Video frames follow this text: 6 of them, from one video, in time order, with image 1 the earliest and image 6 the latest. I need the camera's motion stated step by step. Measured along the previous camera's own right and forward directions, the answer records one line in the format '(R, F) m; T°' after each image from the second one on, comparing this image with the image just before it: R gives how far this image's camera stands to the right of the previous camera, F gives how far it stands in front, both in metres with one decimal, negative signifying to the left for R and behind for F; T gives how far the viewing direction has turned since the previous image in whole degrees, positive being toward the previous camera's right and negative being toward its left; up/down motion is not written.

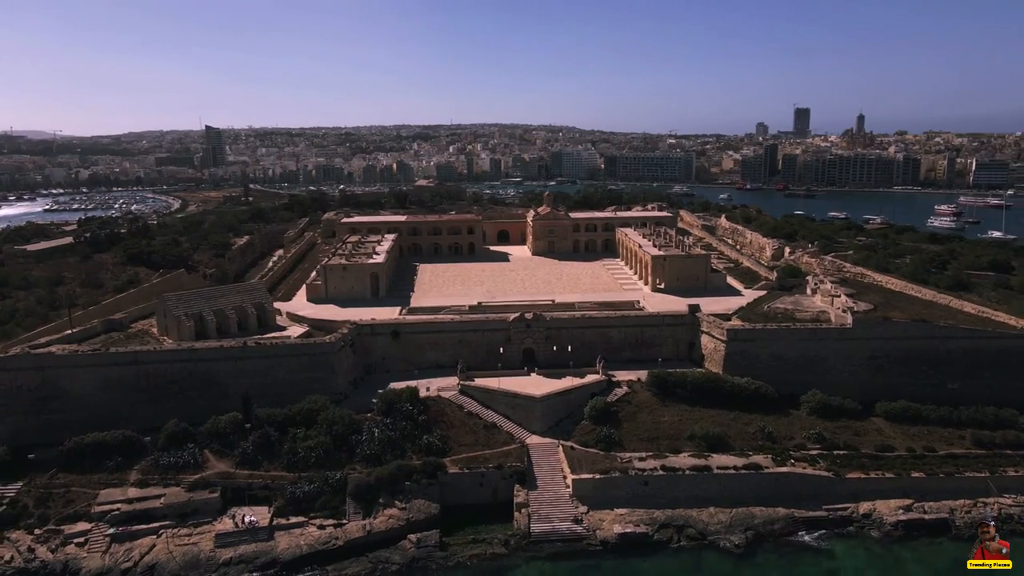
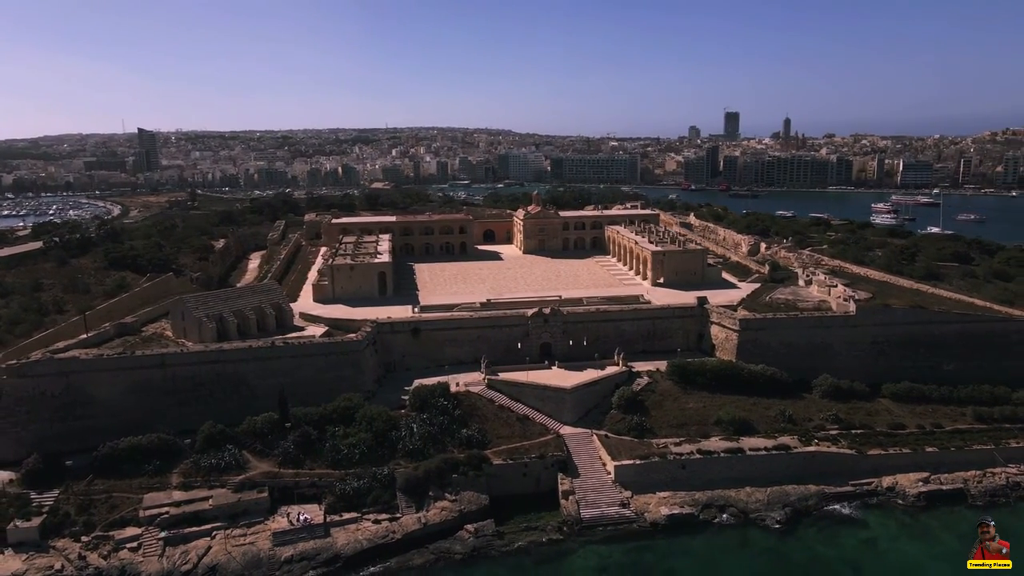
(-3.0, -0.4) m; +5°
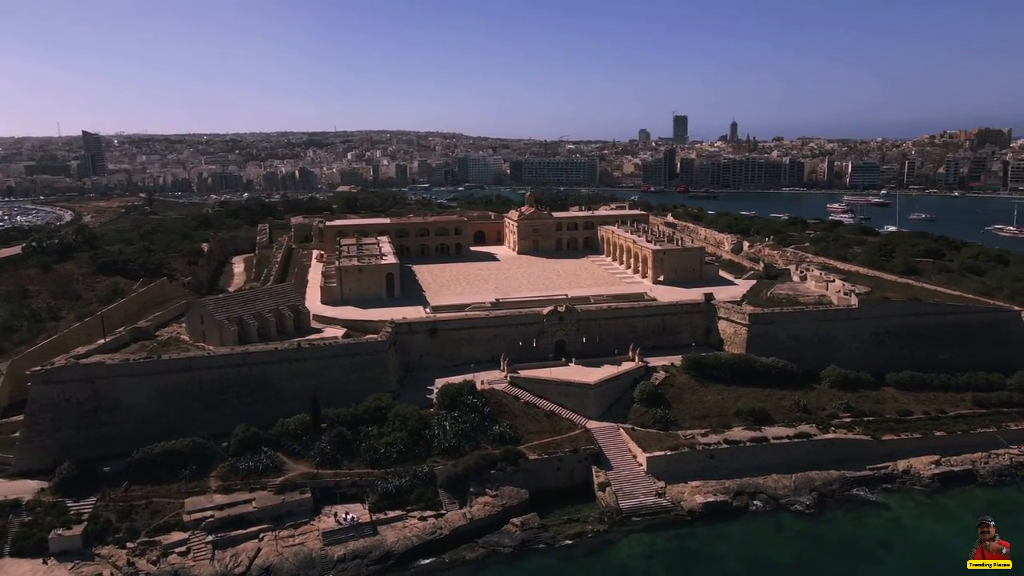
(-2.4, -0.3) m; +4°
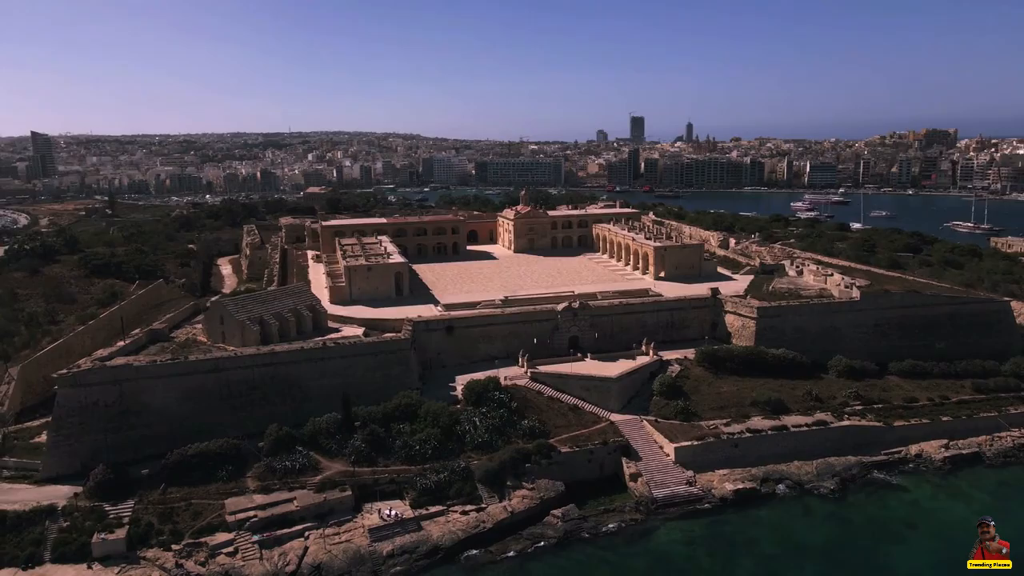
(-2.2, -0.2) m; +3°
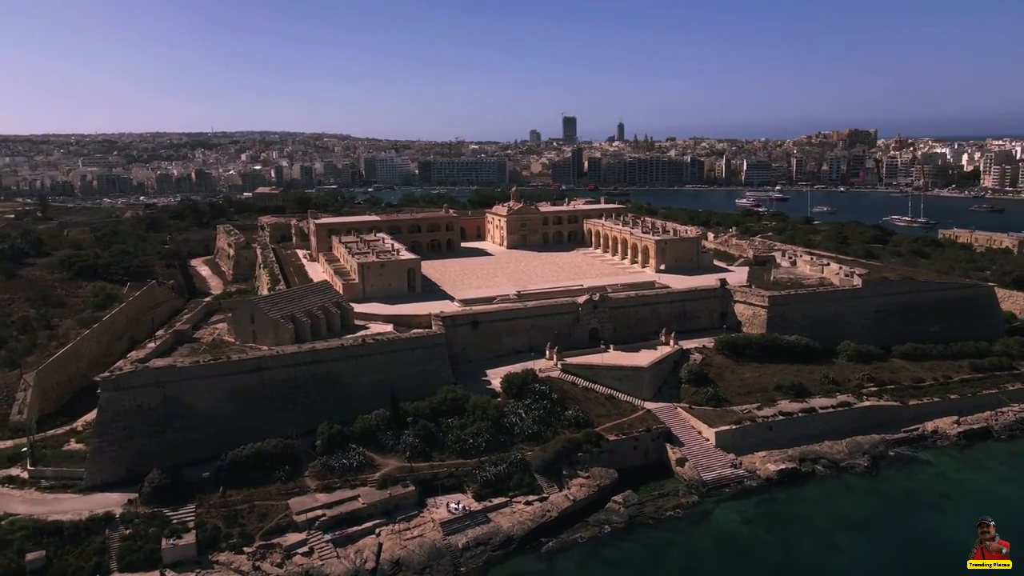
(-3.5, 0.0) m; +5°
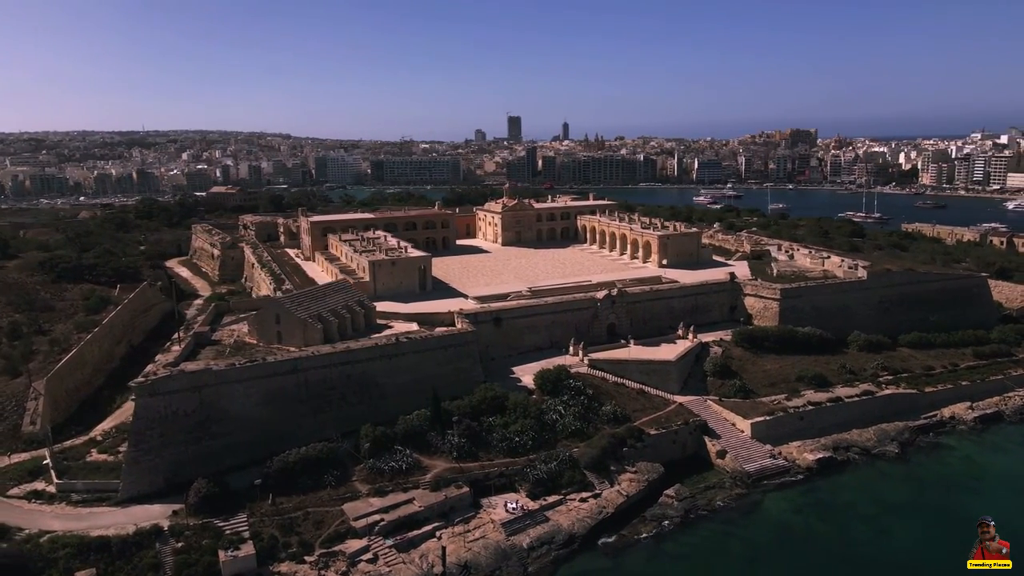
(-2.9, +0.5) m; +4°
